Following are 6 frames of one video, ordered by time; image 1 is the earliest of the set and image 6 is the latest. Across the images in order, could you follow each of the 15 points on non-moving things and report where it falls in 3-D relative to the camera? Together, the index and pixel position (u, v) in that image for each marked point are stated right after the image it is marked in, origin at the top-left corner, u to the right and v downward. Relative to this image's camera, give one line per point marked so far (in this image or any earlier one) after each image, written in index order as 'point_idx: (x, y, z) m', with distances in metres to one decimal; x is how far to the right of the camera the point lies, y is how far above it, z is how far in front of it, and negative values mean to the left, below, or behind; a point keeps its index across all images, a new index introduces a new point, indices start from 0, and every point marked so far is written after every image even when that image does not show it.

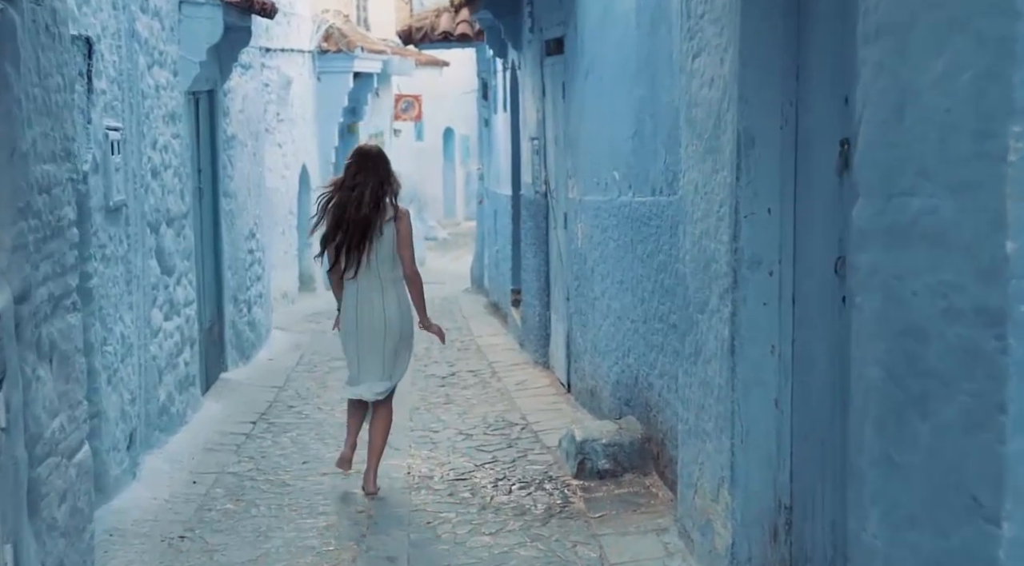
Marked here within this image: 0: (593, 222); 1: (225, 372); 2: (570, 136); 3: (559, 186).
0: (+0.5, +0.3, +8.1) m
1: (-2.2, -0.7, +10.8) m
2: (+0.4, +0.9, +8.9) m
3: (+0.3, +0.7, +9.6) m
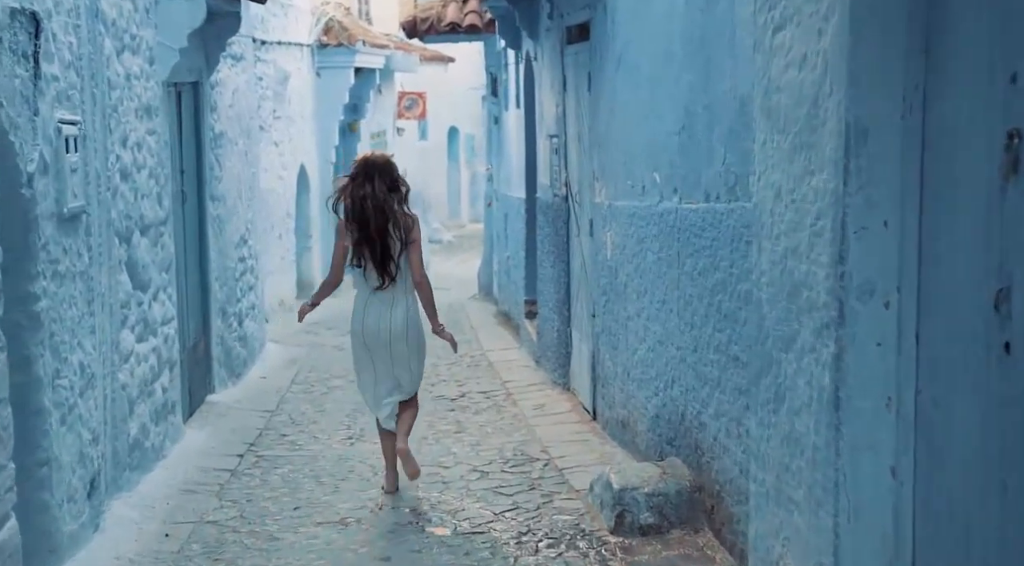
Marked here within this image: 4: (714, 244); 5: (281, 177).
0: (+0.6, +0.3, +7.1) m
1: (-2.1, -0.8, +9.8) m
2: (+0.5, +0.8, +7.9) m
3: (+0.4, +0.6, +8.6) m
4: (+0.8, +0.1, +5.3) m
5: (-2.7, +1.2, +16.3) m
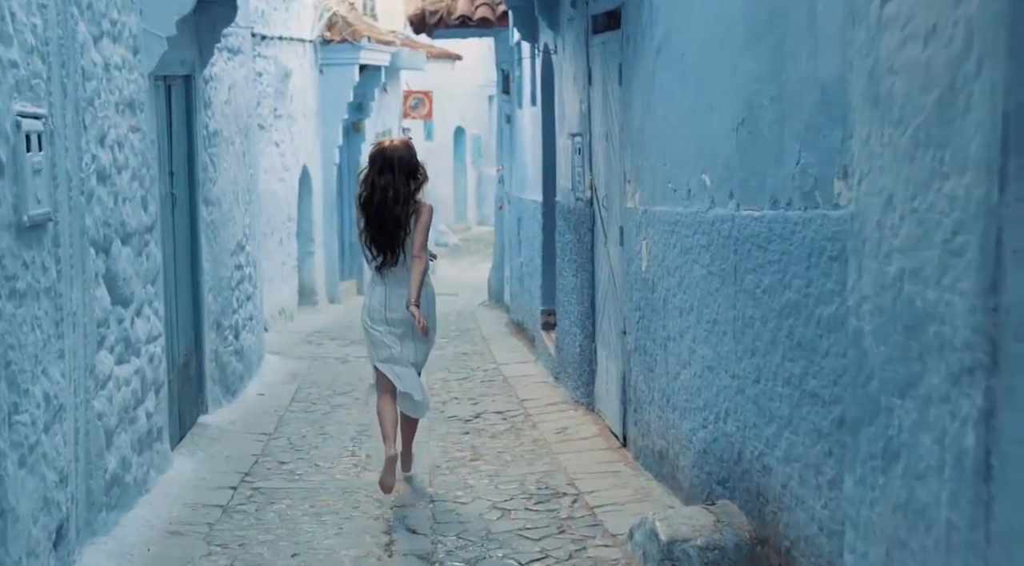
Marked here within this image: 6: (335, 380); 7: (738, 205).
0: (+0.7, +0.2, +6.3) m
1: (-2.0, -0.8, +9.0) m
2: (+0.6, +0.8, +7.2) m
3: (+0.6, +0.5, +7.9) m
4: (+0.9, +0.1, +4.5) m
5: (-2.5, +1.1, +15.5) m
6: (-1.4, -0.8, +11.3) m
7: (+0.8, +0.3, +5.1) m
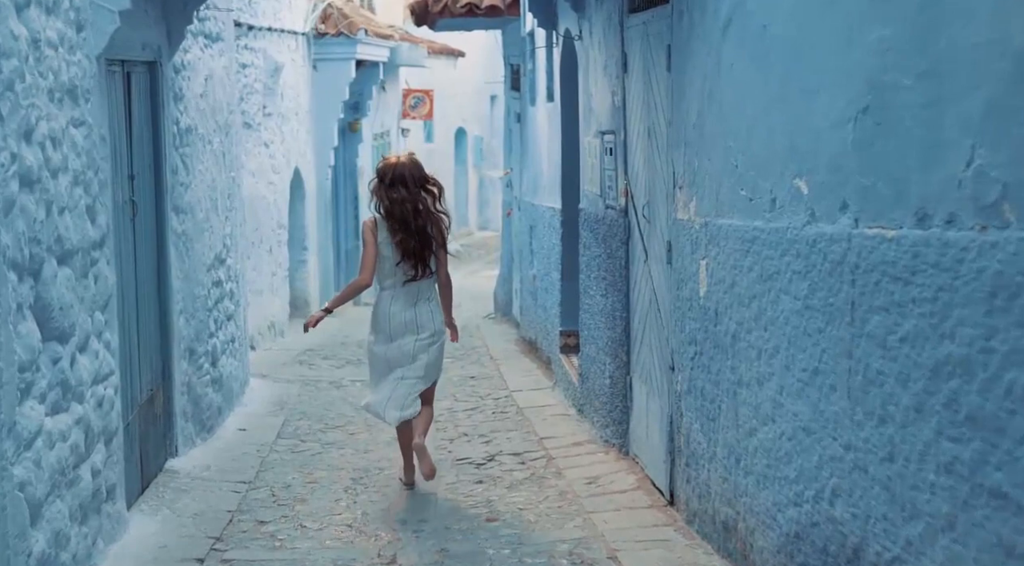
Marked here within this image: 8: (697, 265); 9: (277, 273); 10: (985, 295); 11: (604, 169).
0: (+0.8, +0.1, +5.0) m
1: (-1.9, -1.0, +7.7) m
2: (+0.7, +0.7, +5.9) m
3: (+0.7, +0.4, +6.6) m
4: (+1.0, 0.0, +3.2) m
5: (-2.4, +1.0, +14.3) m
6: (-1.3, -0.9, +10.0) m
7: (+0.9, +0.2, +3.8) m
8: (+0.7, +0.1, +5.7) m
9: (-2.4, +0.1, +14.5) m
10: (+1.0, 0.0, +3.0) m
11: (+0.5, +0.6, +8.0) m
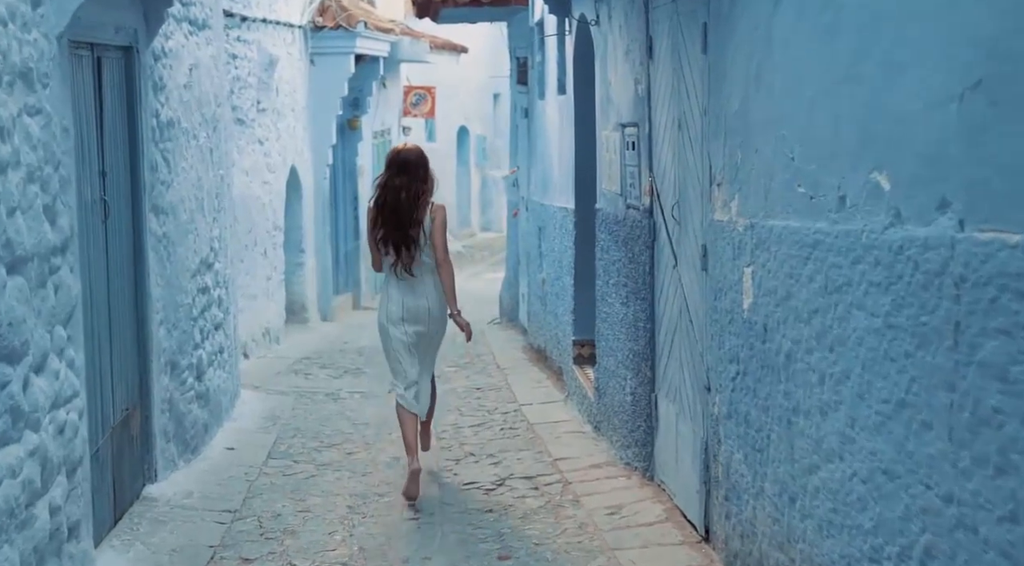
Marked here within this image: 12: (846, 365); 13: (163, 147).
0: (+0.9, 0.0, +4.3) m
1: (-1.8, -1.0, +7.0) m
2: (+0.8, +0.6, +5.2) m
3: (+0.7, +0.4, +5.9) m
4: (+1.0, -0.1, +2.5) m
5: (-2.4, +1.0, +13.6) m
6: (-1.2, -0.9, +9.3) m
7: (+1.0, +0.1, +3.1) m
8: (+0.8, 0.0, +5.0) m
9: (-2.3, +0.1, +13.8) m
10: (+1.1, -0.1, +2.3) m
11: (+0.6, +0.6, +7.3) m
12: (+0.9, -0.2, +3.9) m
13: (-1.9, +0.7, +7.5) m
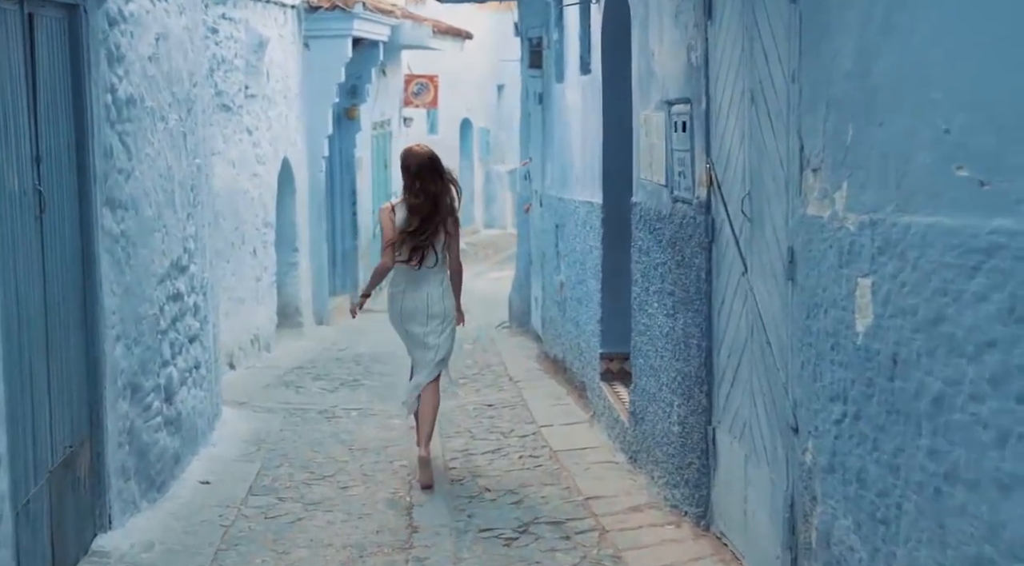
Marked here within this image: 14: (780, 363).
0: (+1.0, 0.0, +3.1) m
1: (-1.7, -1.0, +5.8) m
2: (+0.9, +0.6, +4.0) m
3: (+0.8, +0.3, +4.7) m
4: (+1.1, -0.1, +1.3) m
5: (-2.2, +0.9, +12.4) m
6: (-1.1, -1.0, +8.1) m
7: (+1.1, +0.1, +1.9) m
8: (+0.9, 0.0, +3.8) m
9: (-2.2, 0.0, +12.6) m
10: (+1.2, -0.1, +1.1) m
11: (+0.7, +0.6, +6.1) m
12: (+1.0, -0.3, +2.7) m
13: (-1.7, +0.7, +6.3) m
14: (+0.9, -0.3, +4.6) m
